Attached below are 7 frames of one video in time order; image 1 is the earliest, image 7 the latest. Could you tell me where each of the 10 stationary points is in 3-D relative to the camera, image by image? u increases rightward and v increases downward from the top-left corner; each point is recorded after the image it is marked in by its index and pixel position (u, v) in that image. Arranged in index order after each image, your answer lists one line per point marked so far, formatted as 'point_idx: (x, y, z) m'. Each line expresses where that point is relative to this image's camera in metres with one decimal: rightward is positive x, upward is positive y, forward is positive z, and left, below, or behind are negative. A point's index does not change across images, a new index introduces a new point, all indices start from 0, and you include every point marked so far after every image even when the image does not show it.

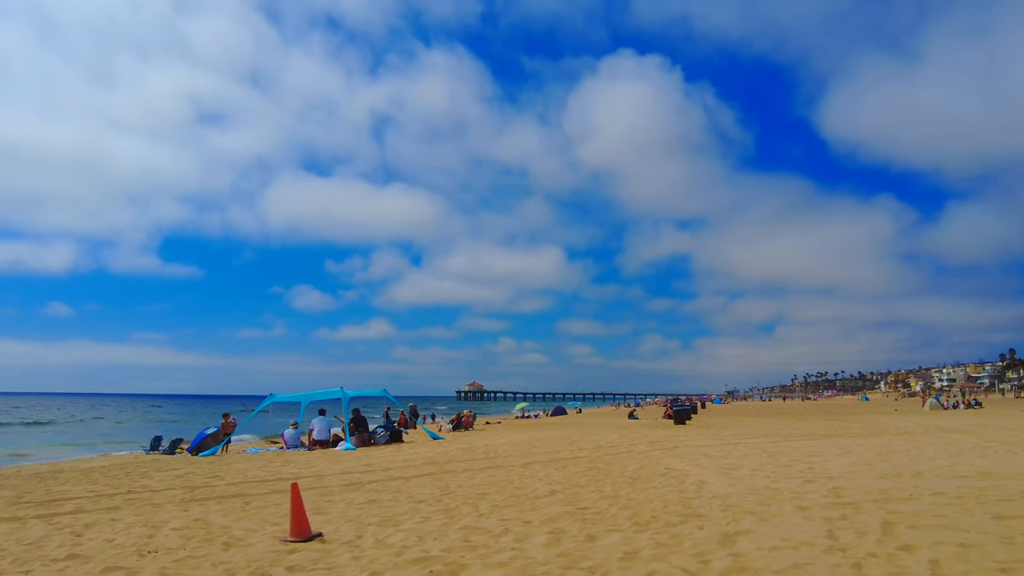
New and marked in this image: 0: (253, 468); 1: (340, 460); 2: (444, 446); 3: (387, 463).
0: (-5.4, -3.7, +11.9) m
1: (-3.9, -3.9, +12.9) m
2: (-1.9, -4.6, +16.4) m
3: (-2.6, -3.6, +11.6) m
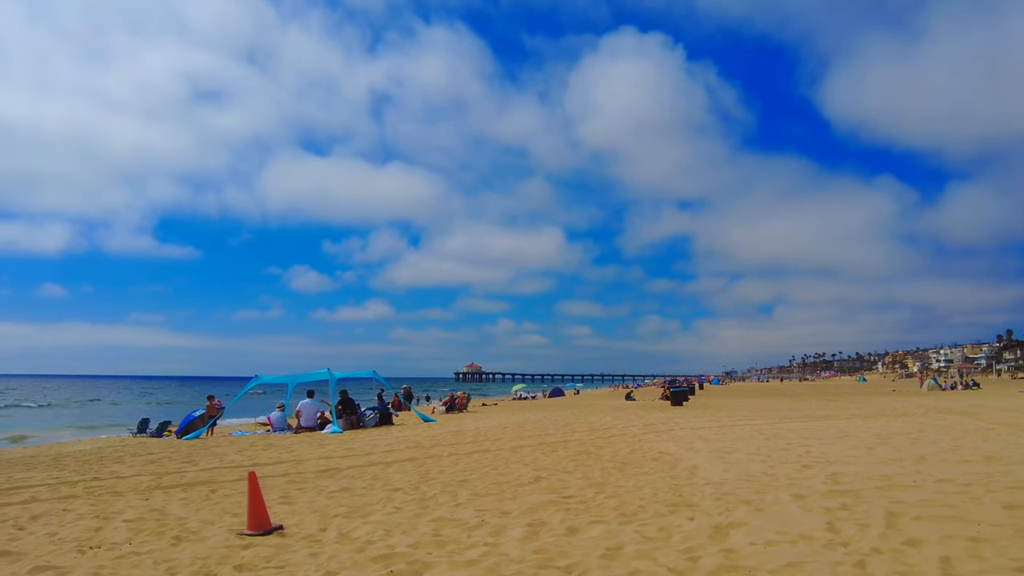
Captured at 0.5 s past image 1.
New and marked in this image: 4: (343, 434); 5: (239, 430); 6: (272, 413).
0: (-5.6, -3.3, +11.5) m
1: (-4.1, -3.4, +12.5) m
2: (-2.2, -4.0, +16.1) m
3: (-2.8, -3.1, +11.2) m
4: (-4.3, -3.8, +14.7) m
5: (-9.2, -4.8, +19.3) m
6: (-7.5, -3.9, +17.8) m
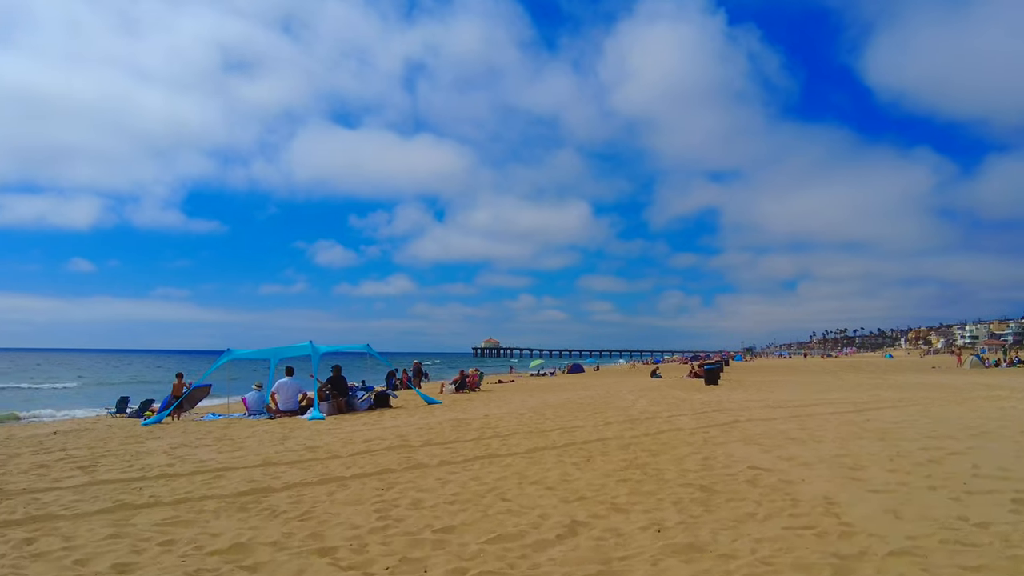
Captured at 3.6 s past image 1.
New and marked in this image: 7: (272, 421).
0: (-5.3, -2.5, +8.7) m
1: (-3.8, -2.5, +9.7) m
2: (-1.8, -3.0, +13.2) m
3: (-2.5, -2.3, +8.4) m
4: (-3.9, -2.8, +11.9) m
5: (-8.6, -3.7, +16.7) m
6: (-7.0, -2.8, +15.1) m
7: (-5.4, -3.0, +12.8) m
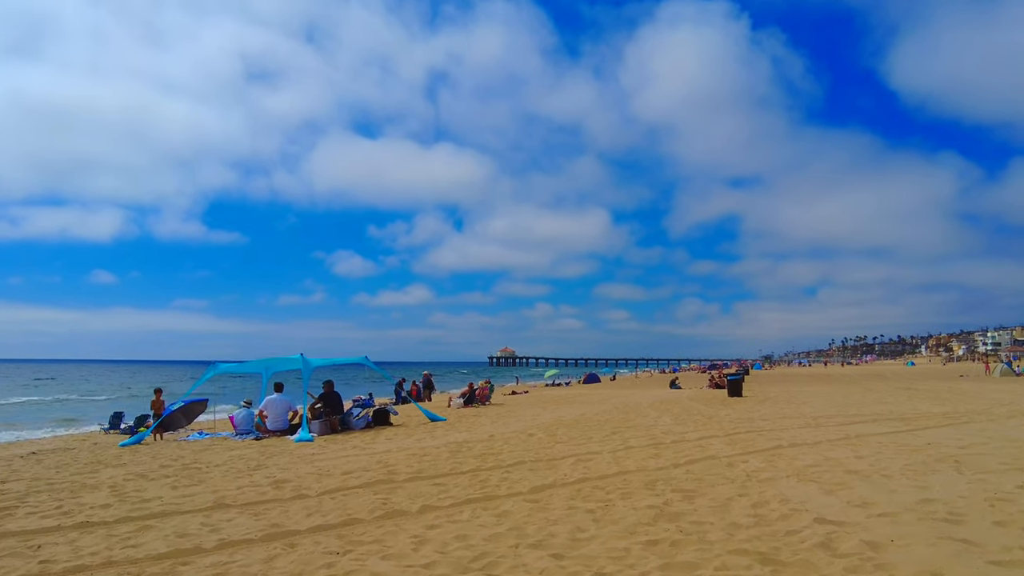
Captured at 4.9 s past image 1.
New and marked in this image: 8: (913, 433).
0: (-5.3, -2.6, +7.5) m
1: (-3.7, -2.7, +8.5) m
2: (-1.6, -3.1, +11.9) m
3: (-2.5, -2.4, +7.1) m
4: (-3.8, -3.0, +10.6) m
5: (-8.4, -3.9, +15.6) m
6: (-6.7, -3.1, +13.9) m
7: (-5.2, -3.2, +11.6) m
8: (+9.1, -3.3, +13.0) m
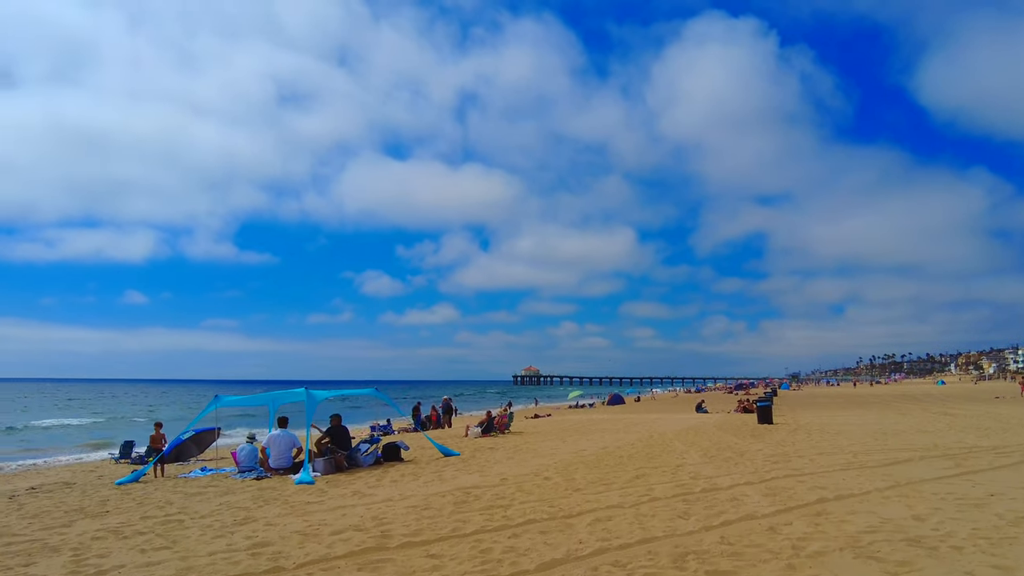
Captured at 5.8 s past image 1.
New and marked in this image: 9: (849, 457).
0: (-5.2, -3.1, +6.9) m
1: (-3.6, -3.2, +7.7) m
2: (-1.3, -3.7, +11.0) m
3: (-2.4, -2.9, +6.3) m
4: (-3.5, -3.5, +9.9) m
5: (-7.9, -4.7, +15.0) m
6: (-6.4, -3.7, +13.3) m
7: (-5.0, -3.8, +10.9) m
8: (+9.4, -3.9, +11.7) m
9: (+9.2, -4.5, +15.4) m
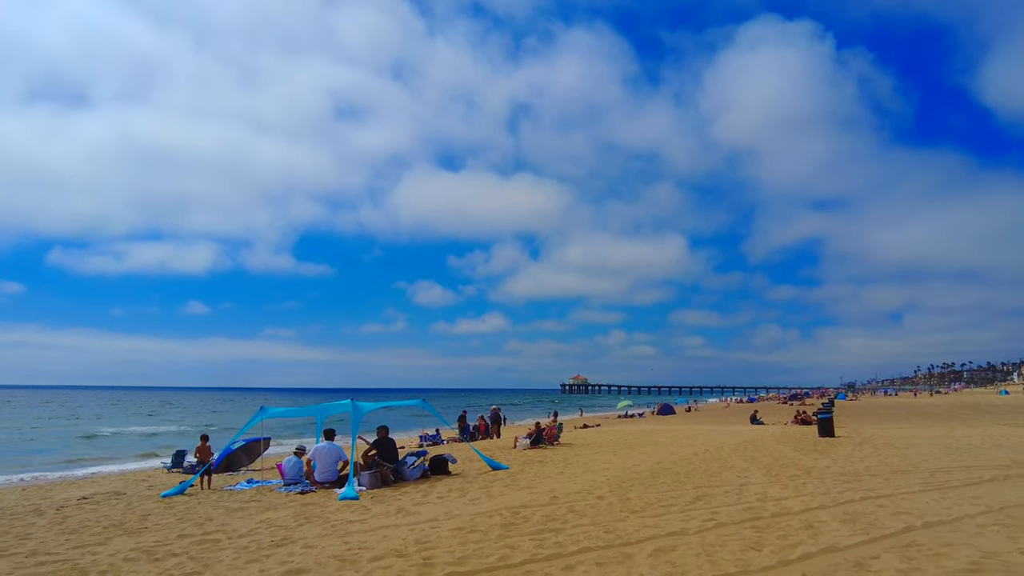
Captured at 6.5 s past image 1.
0: (-4.6, -3.2, +6.6) m
1: (-2.9, -3.3, +7.4) m
2: (-0.4, -3.9, +10.5) m
3: (-1.9, -3.0, +5.9) m
4: (-2.7, -3.7, +9.5) m
5: (-6.7, -4.9, +14.9) m
6: (-5.3, -4.0, +13.1) m
7: (-4.0, -4.0, +10.7) m
8: (+10.4, -3.9, +10.3) m
9: (+10.4, -4.6, +14.0) m
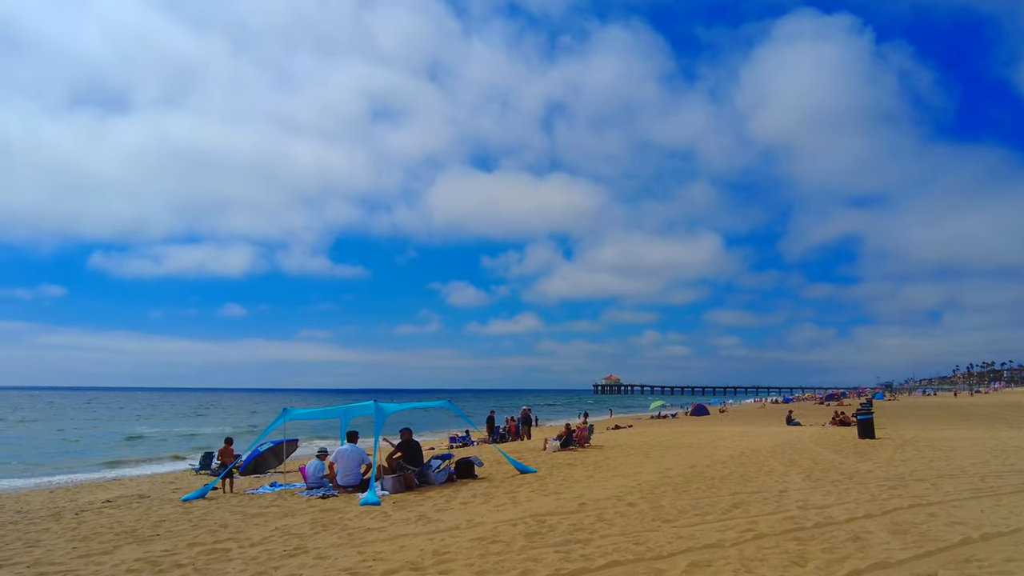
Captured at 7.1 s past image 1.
0: (-4.4, -3.2, +6.4) m
1: (-2.7, -3.3, +7.0) m
2: (0.0, -3.8, +10.0) m
3: (-1.7, -2.9, +5.5) m
4: (-2.3, -3.7, +9.1) m
5: (-6.0, -4.9, +14.8) m
6: (-4.7, -4.0, +12.9) m
7: (-3.6, -3.9, +10.4) m
8: (+10.8, -3.8, +9.3) m
9: (+11.0, -4.5, +13.0) m
